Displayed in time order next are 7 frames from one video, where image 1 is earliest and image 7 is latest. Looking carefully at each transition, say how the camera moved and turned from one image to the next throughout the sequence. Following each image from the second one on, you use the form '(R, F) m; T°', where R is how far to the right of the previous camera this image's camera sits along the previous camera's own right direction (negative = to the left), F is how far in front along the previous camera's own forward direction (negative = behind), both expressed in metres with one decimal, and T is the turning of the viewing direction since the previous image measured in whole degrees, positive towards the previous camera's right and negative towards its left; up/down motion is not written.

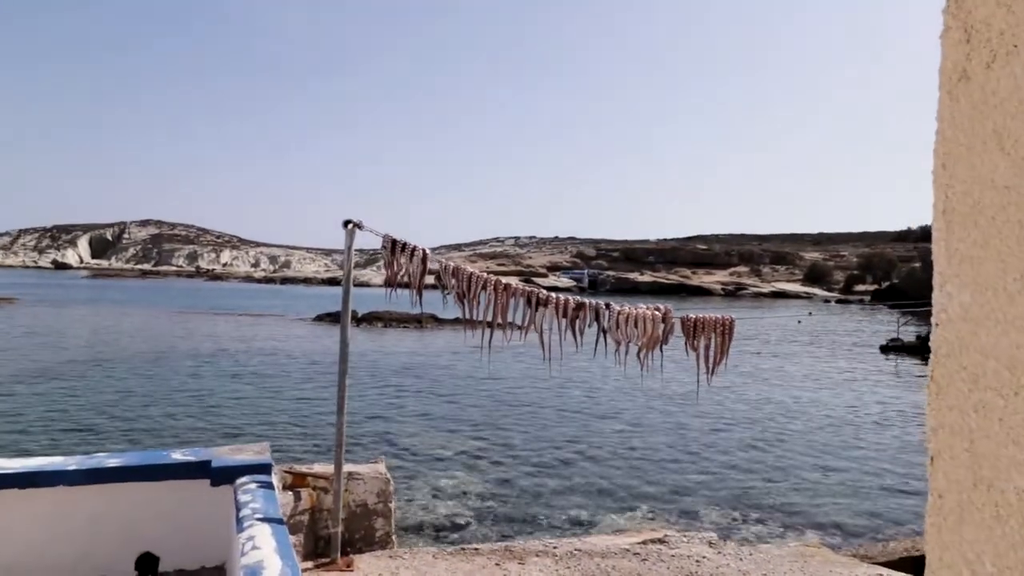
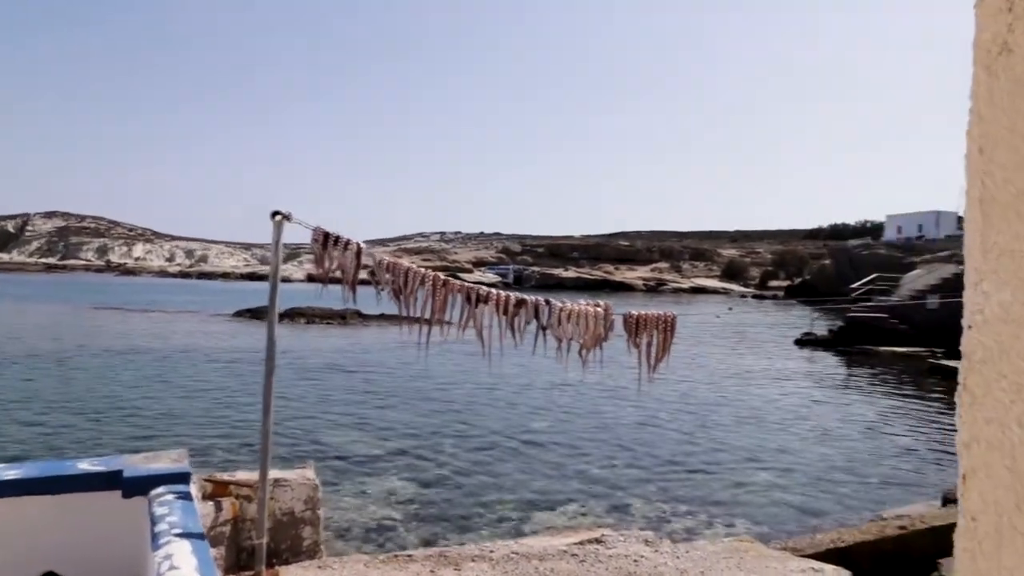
(-0.1, +0.2) m; +5°
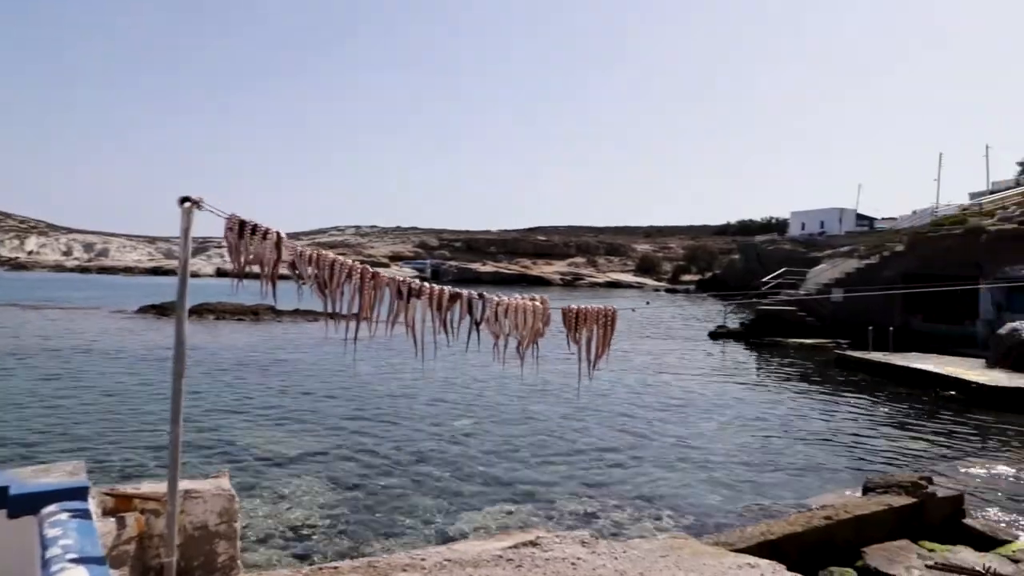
(-0.1, +0.2) m; +6°
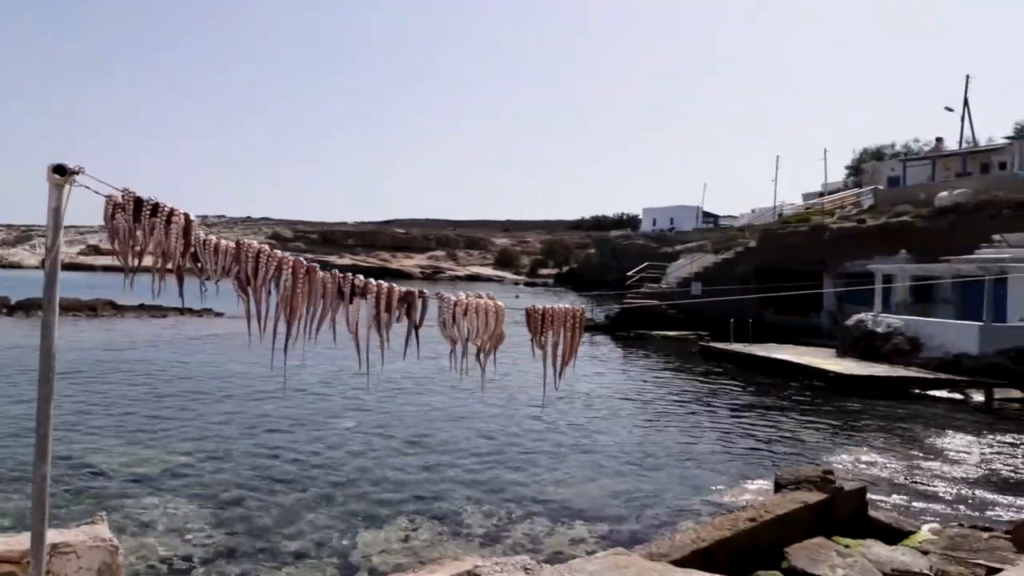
(-0.4, +0.7) m; +10°
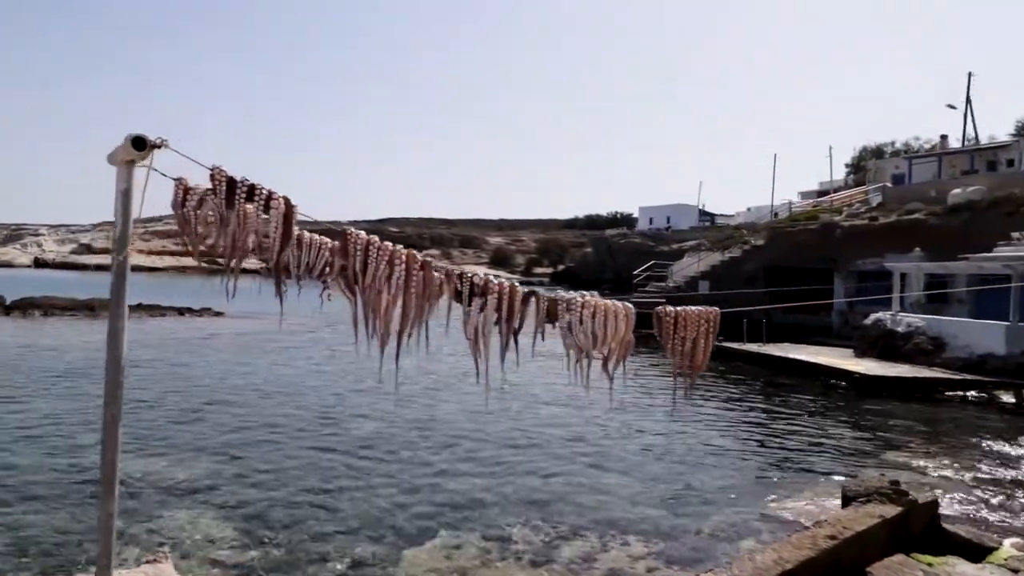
(-0.5, +0.5) m; 0°
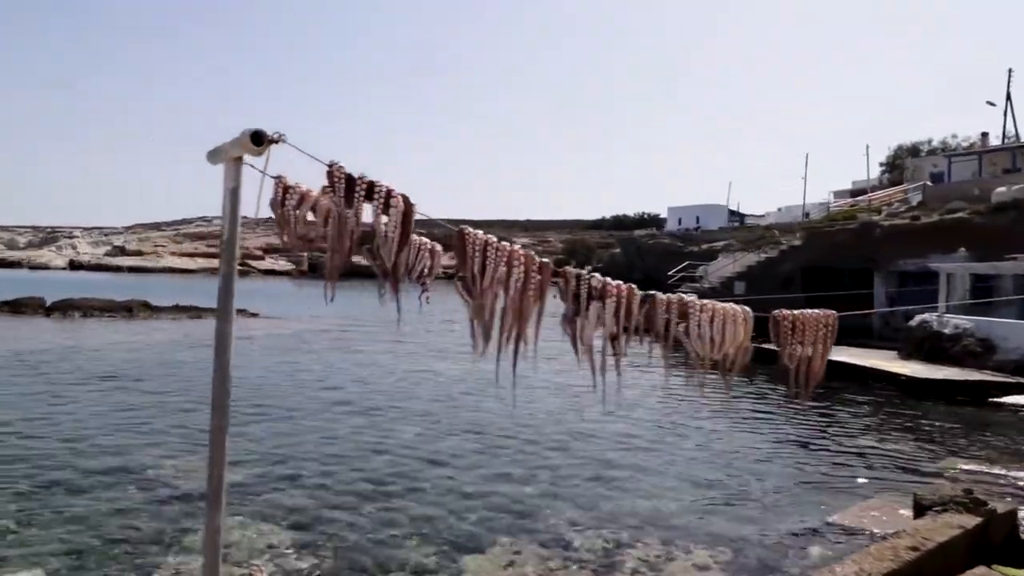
(-0.3, +0.2) m; -2°
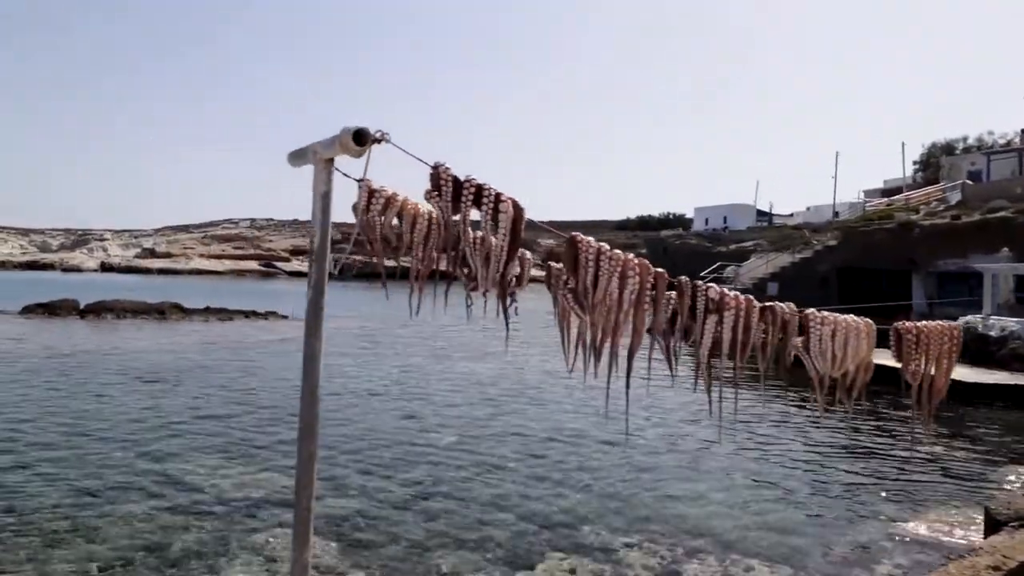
(-0.2, +0.2) m; -2°
